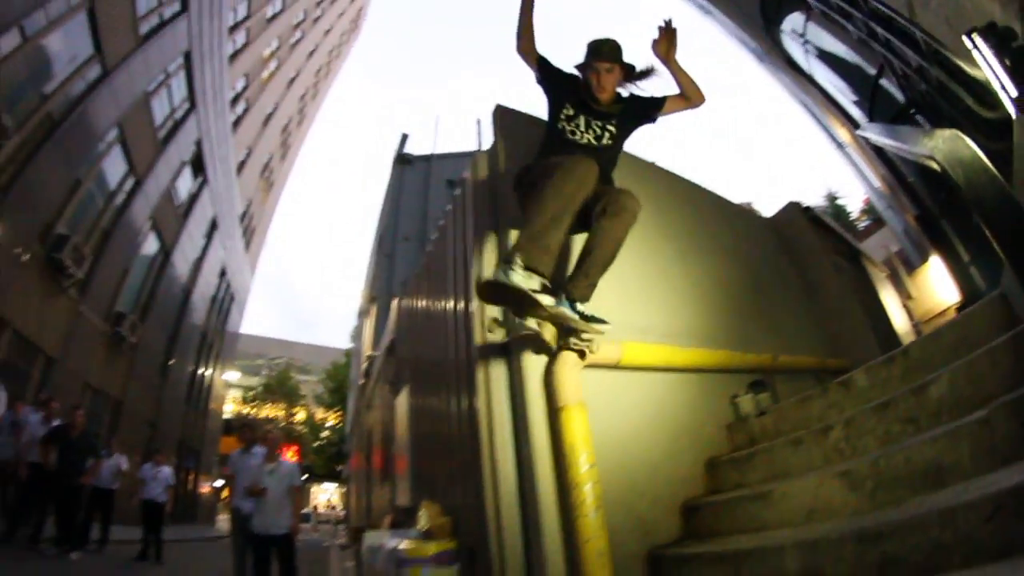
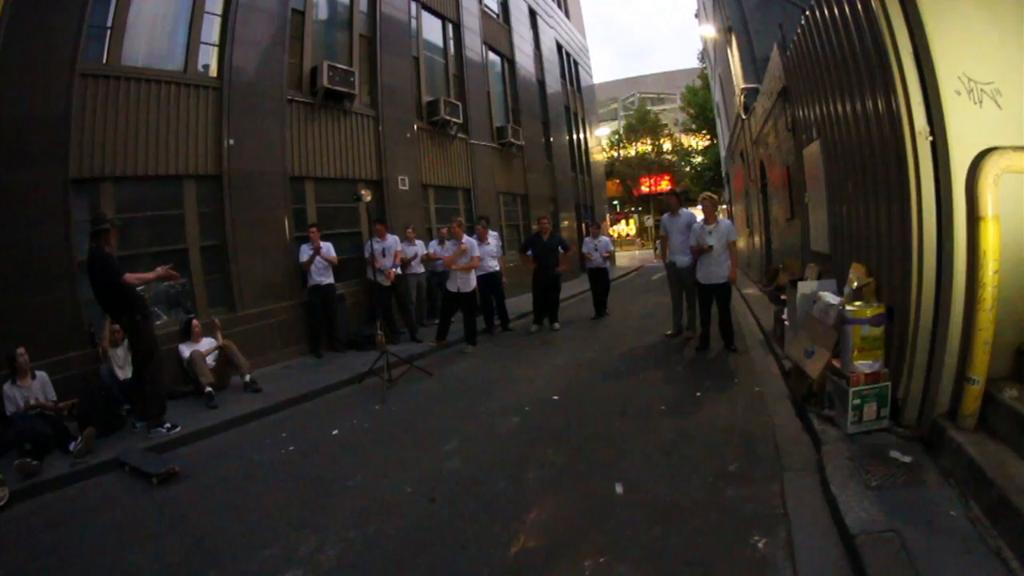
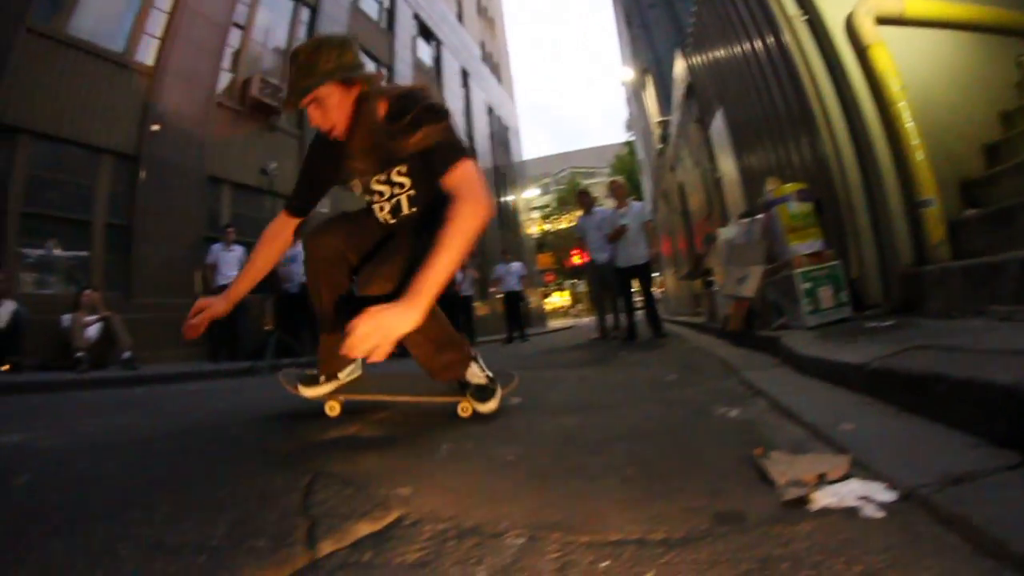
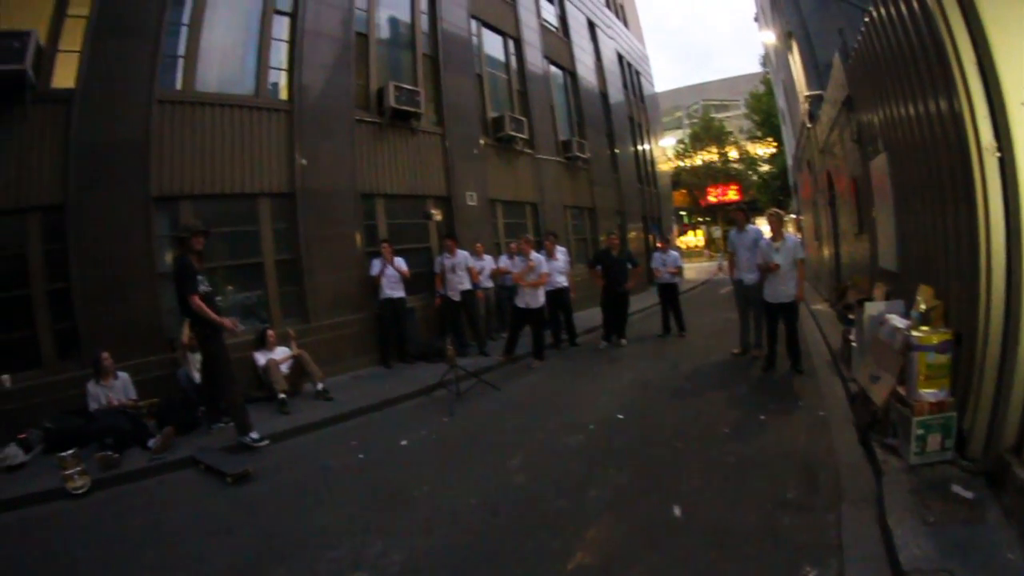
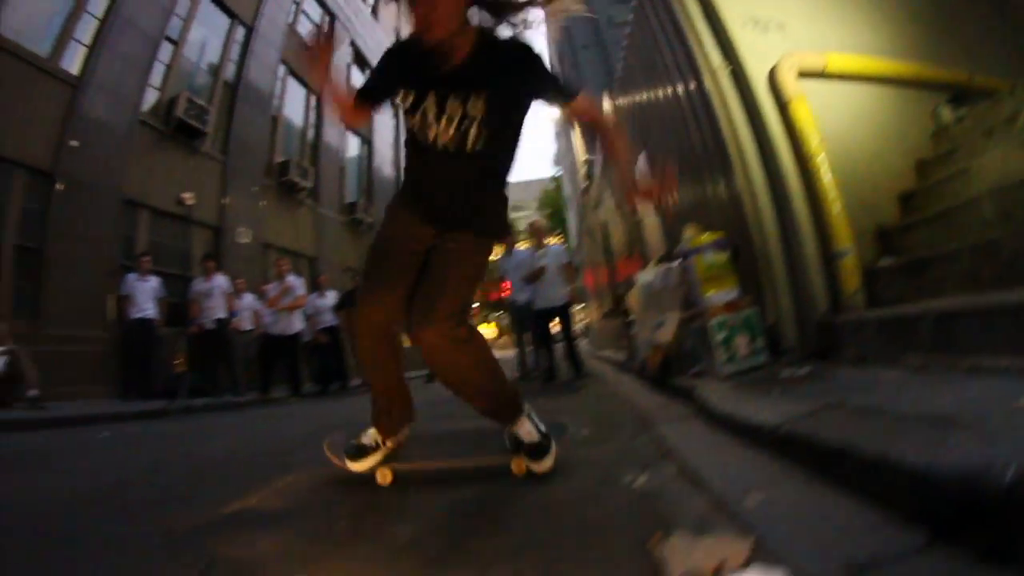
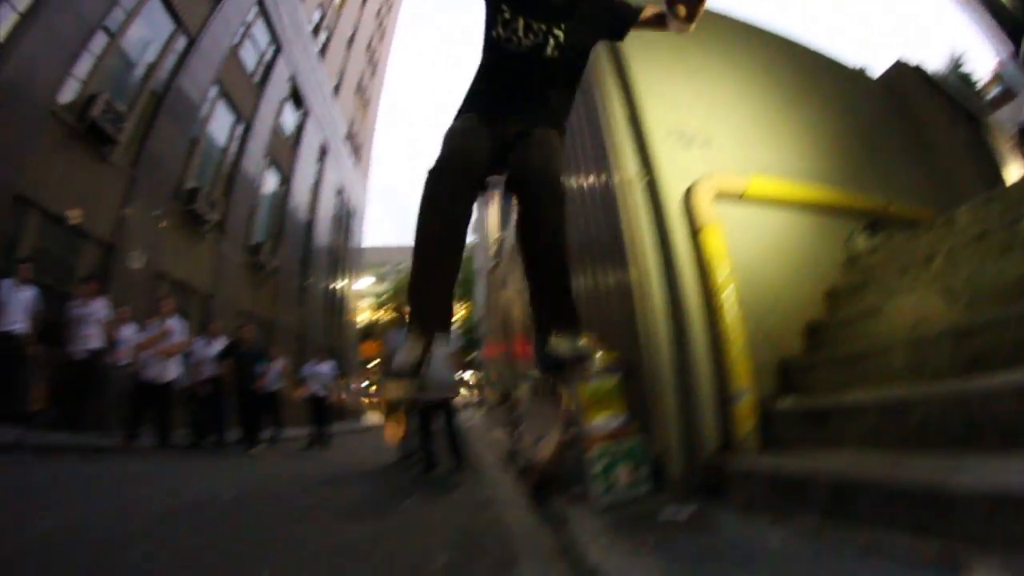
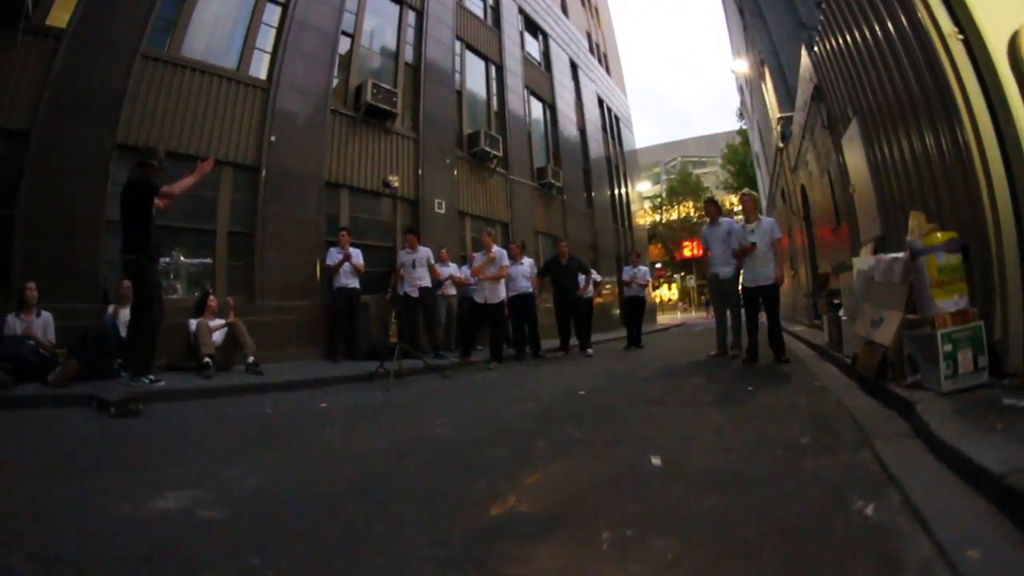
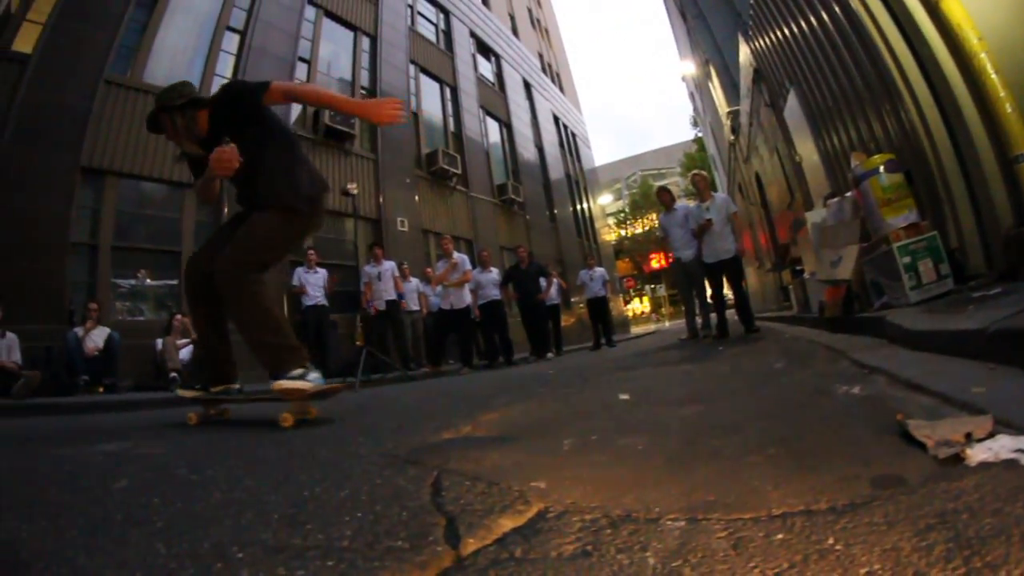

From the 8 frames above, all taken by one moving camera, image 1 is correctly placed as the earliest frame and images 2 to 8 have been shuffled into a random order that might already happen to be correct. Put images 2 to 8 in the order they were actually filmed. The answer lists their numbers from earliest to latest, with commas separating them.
6, 5, 3, 8, 7, 2, 4
